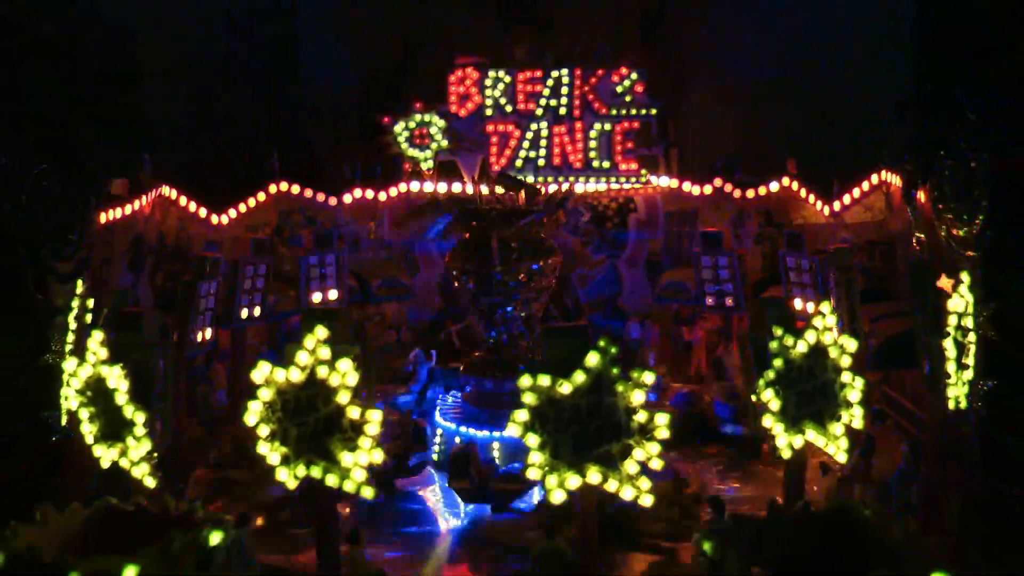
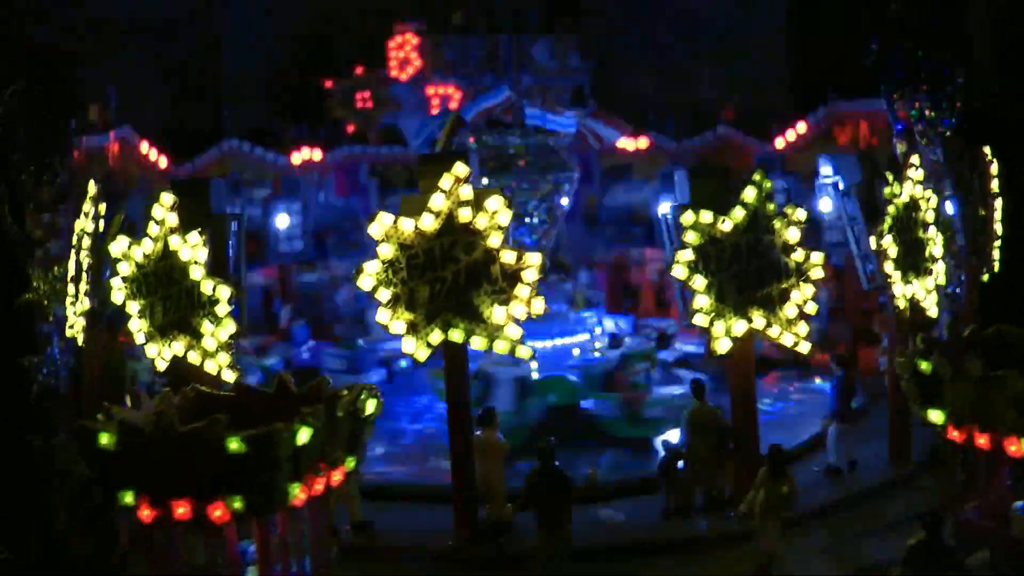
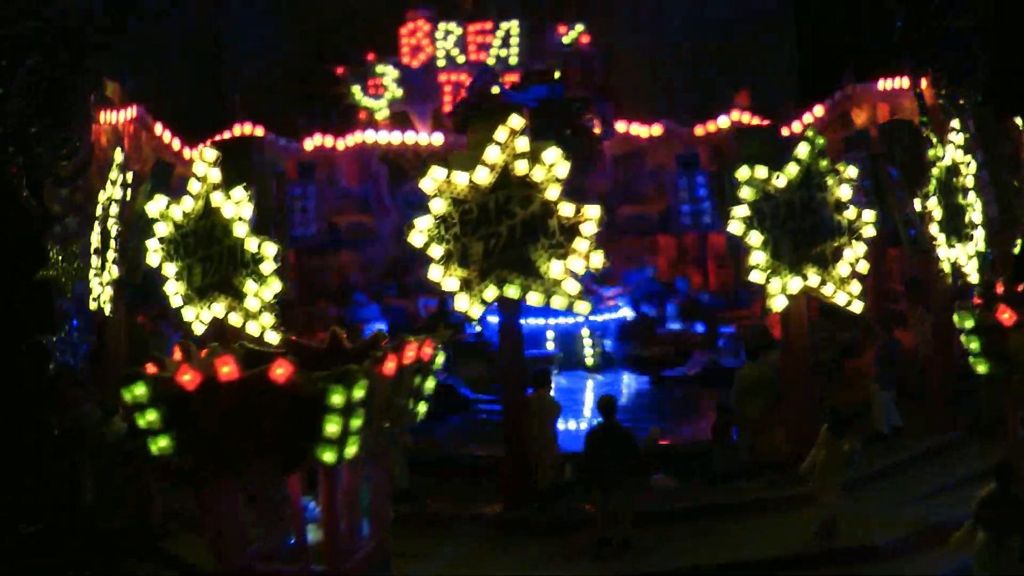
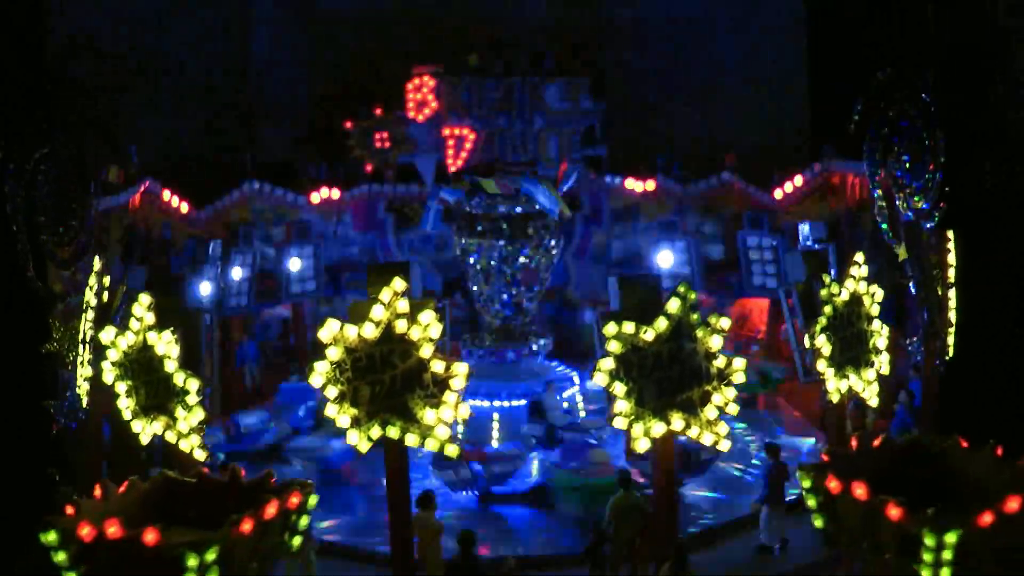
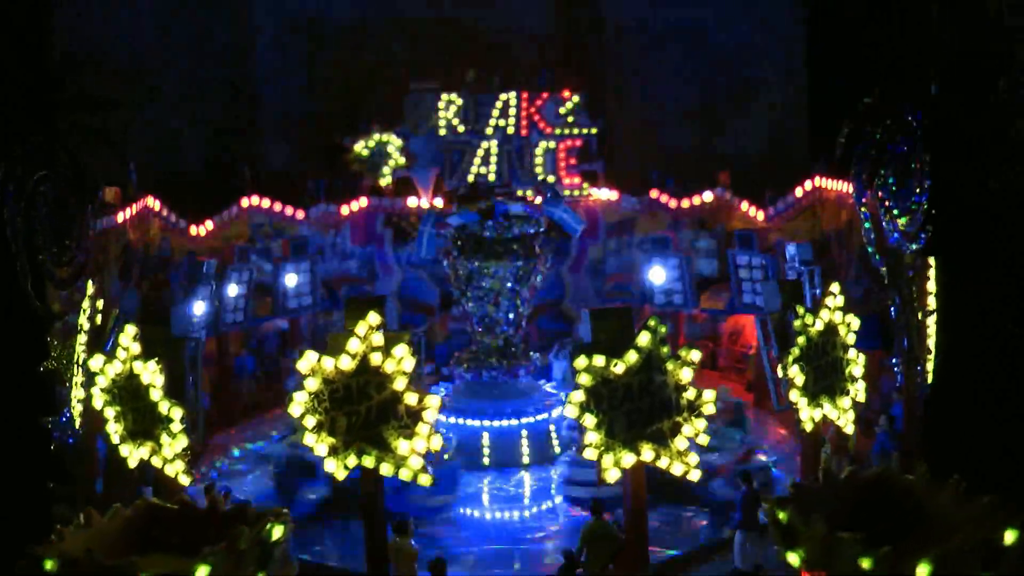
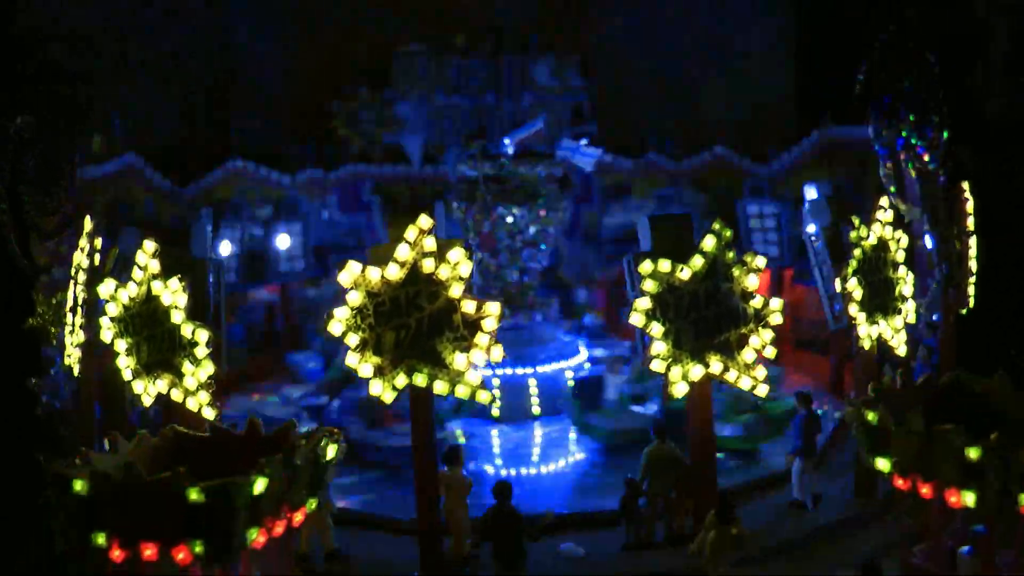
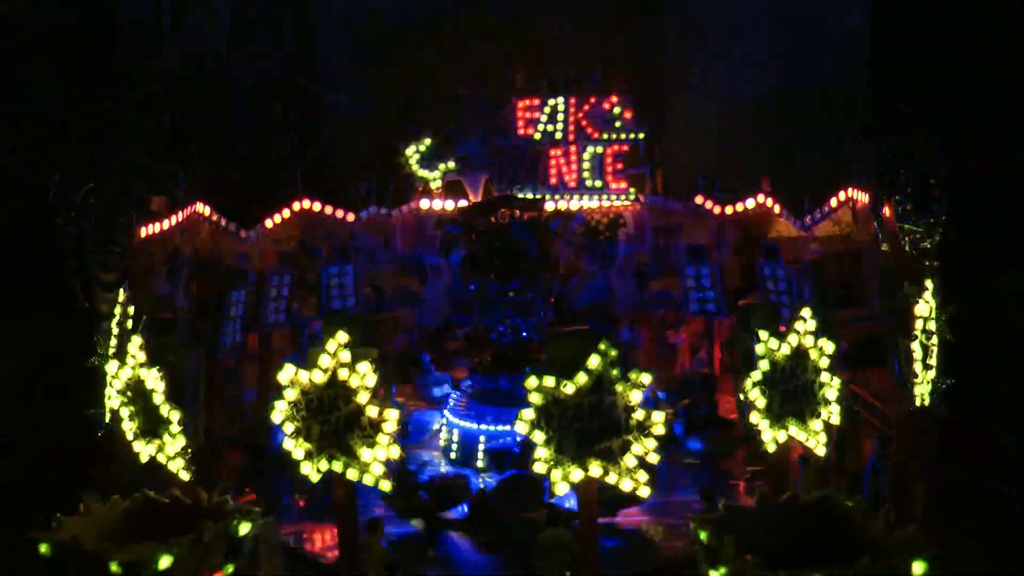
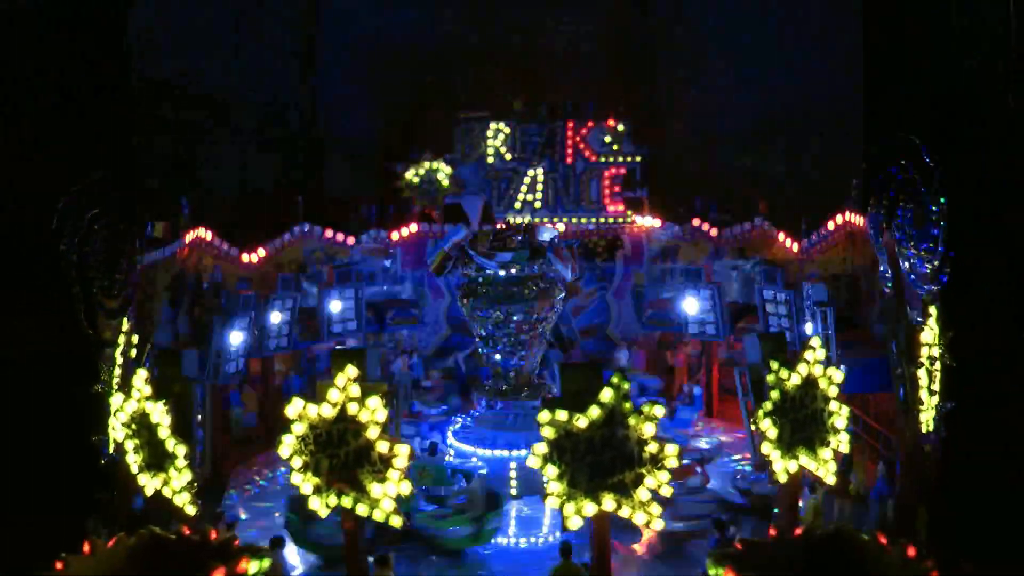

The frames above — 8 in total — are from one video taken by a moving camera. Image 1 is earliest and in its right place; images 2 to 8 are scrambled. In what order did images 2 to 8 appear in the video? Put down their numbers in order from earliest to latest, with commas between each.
7, 8, 5, 4, 6, 2, 3
